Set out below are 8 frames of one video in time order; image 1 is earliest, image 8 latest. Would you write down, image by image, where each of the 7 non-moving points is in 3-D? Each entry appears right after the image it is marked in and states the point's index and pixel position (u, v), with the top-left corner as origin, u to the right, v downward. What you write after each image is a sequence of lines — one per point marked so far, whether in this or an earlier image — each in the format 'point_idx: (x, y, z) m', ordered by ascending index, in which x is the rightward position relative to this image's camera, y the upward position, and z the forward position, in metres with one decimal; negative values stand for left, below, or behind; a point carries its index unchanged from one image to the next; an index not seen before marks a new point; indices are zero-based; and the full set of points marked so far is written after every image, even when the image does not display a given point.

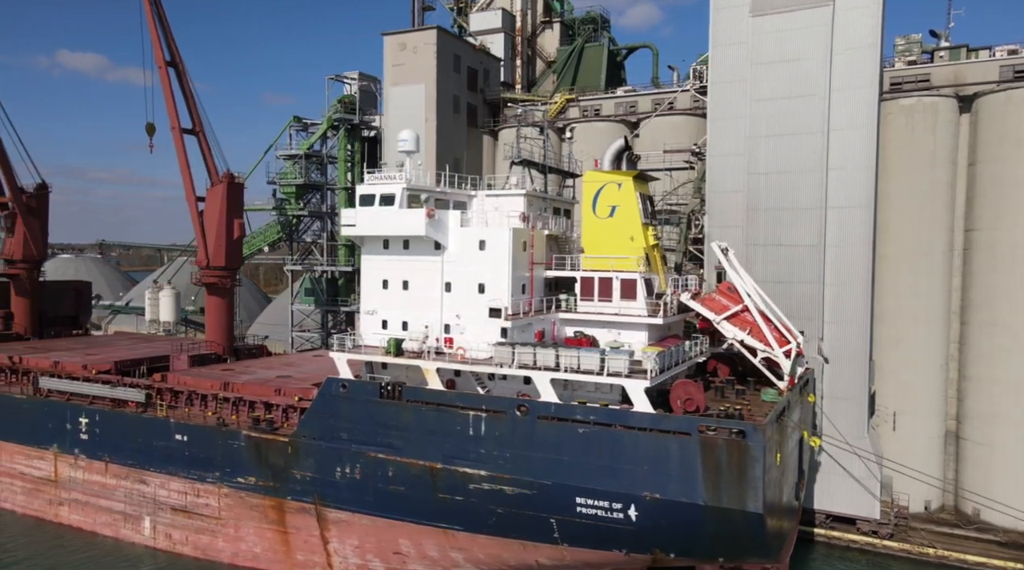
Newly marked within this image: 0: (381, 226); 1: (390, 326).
0: (-2.4, +1.1, +16.0) m
1: (-2.4, -0.8, +16.5) m
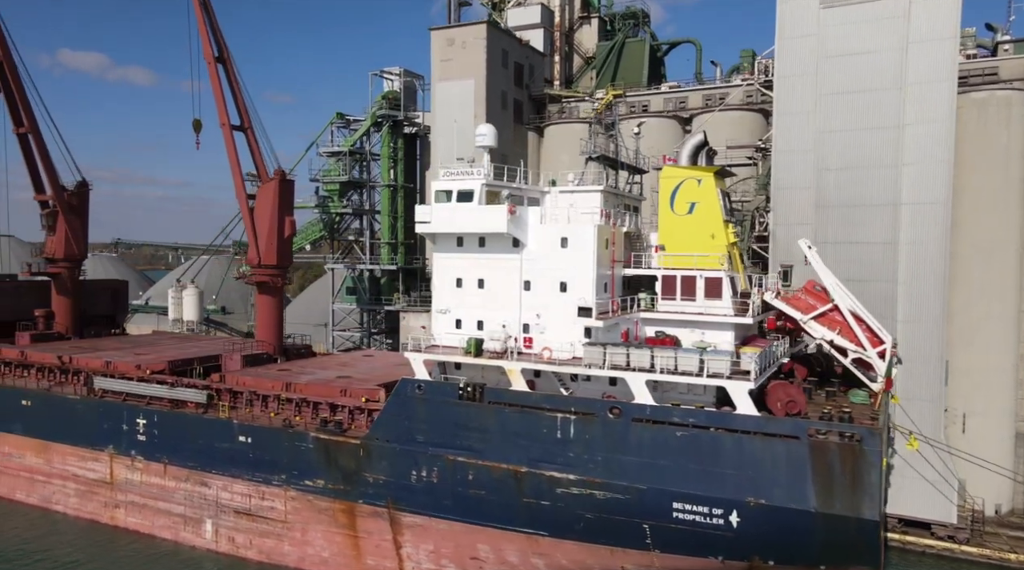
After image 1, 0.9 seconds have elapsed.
0: (-1.0, +1.1, +15.6) m
1: (-0.9, -0.8, +16.1) m
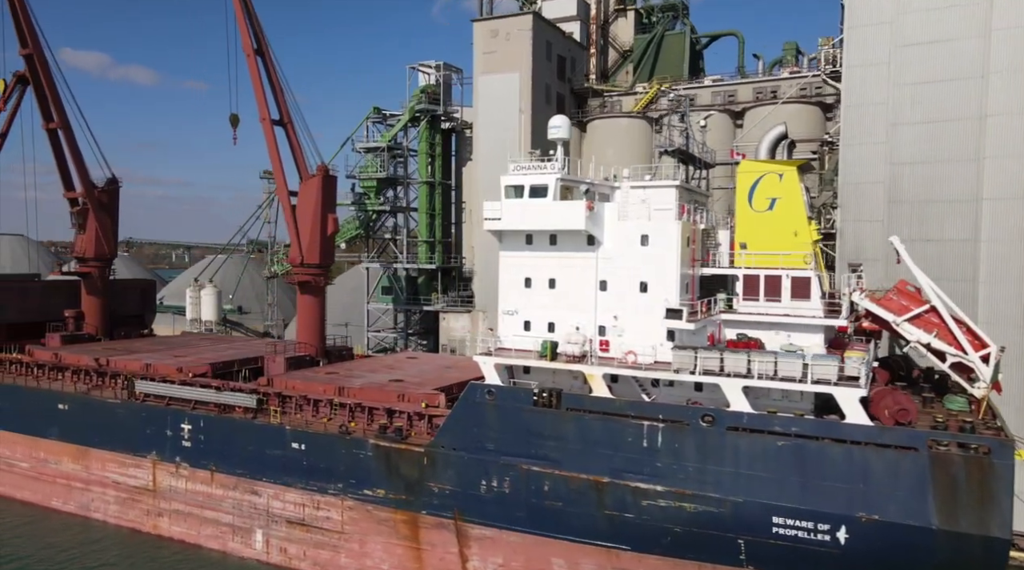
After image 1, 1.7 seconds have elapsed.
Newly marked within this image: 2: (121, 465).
0: (+0.3, +1.1, +14.8) m
1: (+0.4, -0.8, +15.3) m
2: (-9.3, -4.3, +20.1) m
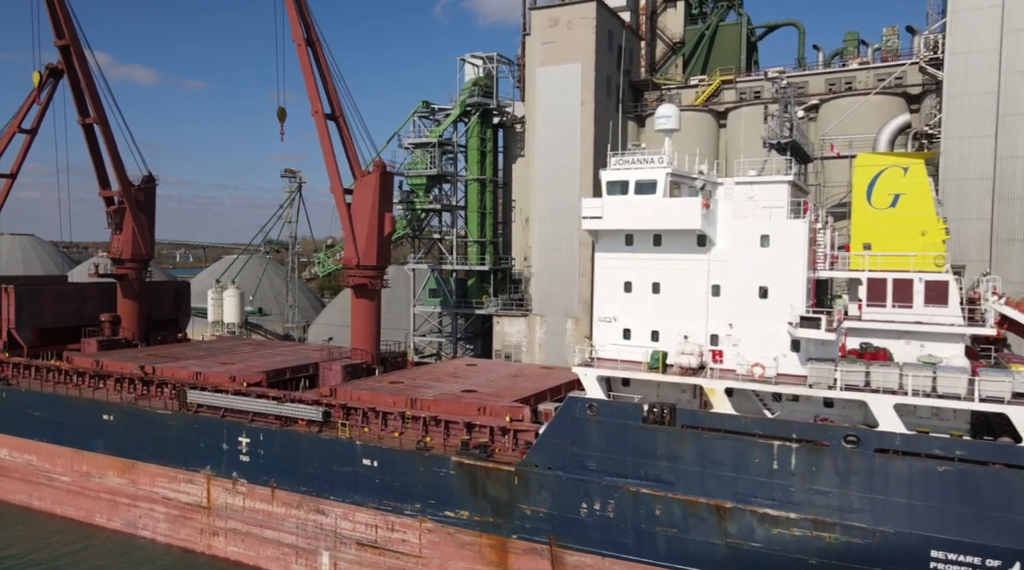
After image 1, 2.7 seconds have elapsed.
0: (+2.0, +1.1, +13.6) m
1: (+2.1, -0.8, +14.1) m
2: (-7.6, -4.3, +18.9) m
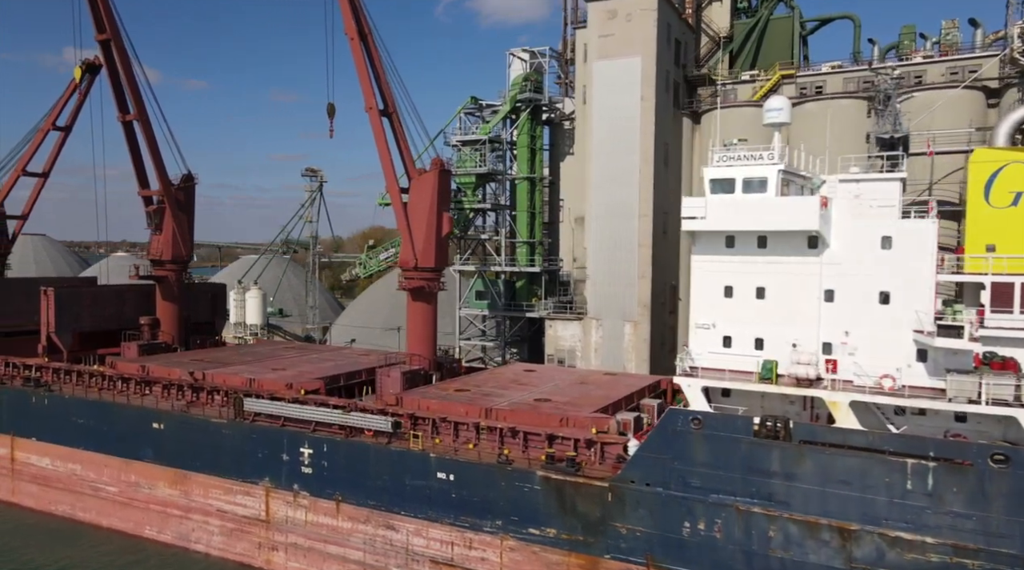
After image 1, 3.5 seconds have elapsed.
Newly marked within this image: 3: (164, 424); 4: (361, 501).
0: (+3.4, +1.0, +12.7) m
1: (+3.5, -0.9, +13.2) m
2: (-6.1, -4.4, +18.1) m
3: (-7.8, -3.1, +19.1) m
4: (-2.9, -4.1, +16.2) m
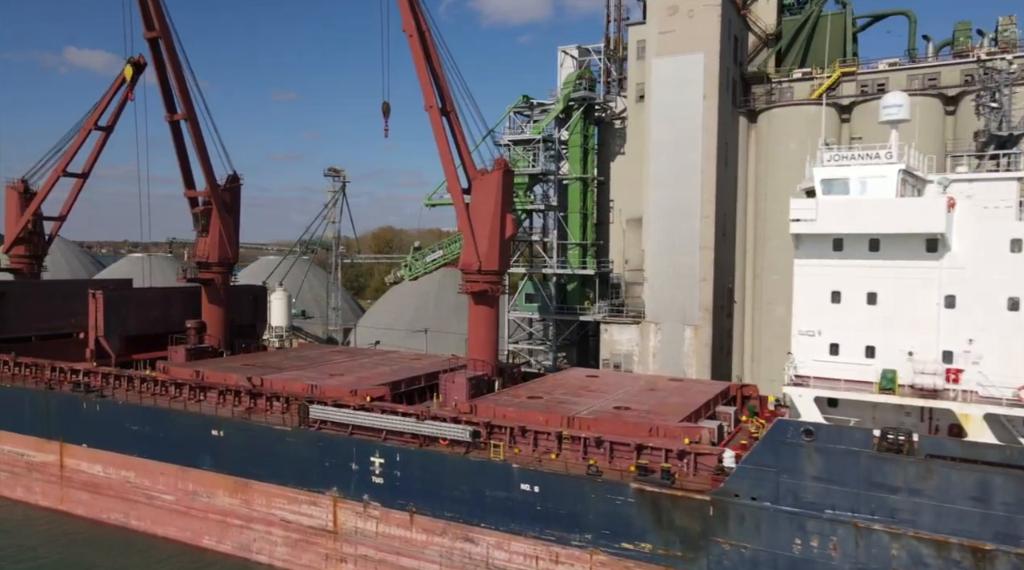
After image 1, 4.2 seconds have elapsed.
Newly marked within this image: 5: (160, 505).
0: (+4.9, +0.9, +12.1) m
1: (+5.0, -1.0, +12.6) m
2: (-4.6, -4.5, +17.6) m
3: (-6.3, -3.2, +18.6) m
4: (-1.4, -4.2, +15.7) m
5: (-8.2, -5.1, +19.8) m
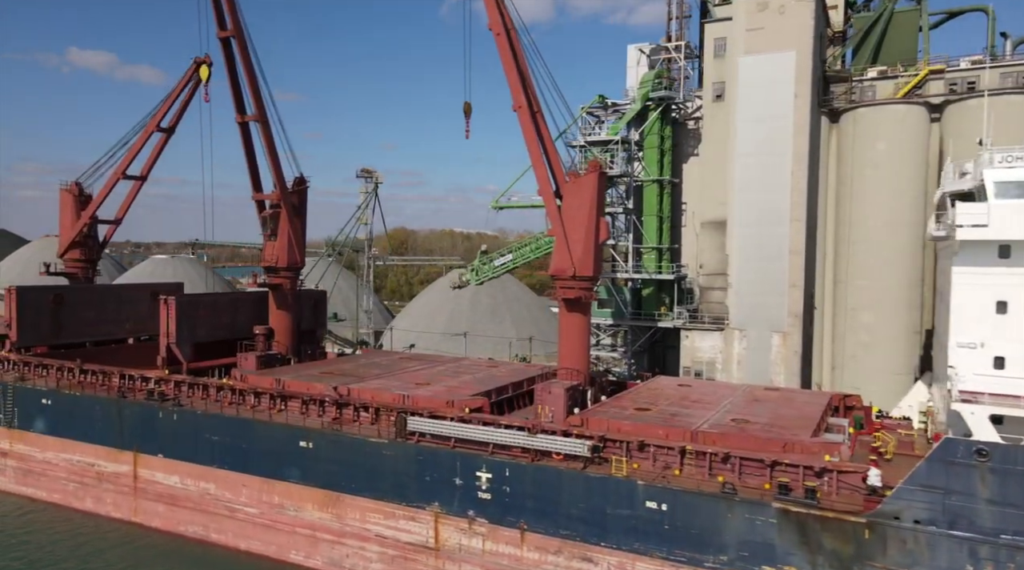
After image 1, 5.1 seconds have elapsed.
0: (+6.9, +0.8, +11.4) m
1: (+7.1, -1.1, +11.9) m
2: (-2.5, -4.6, +16.9) m
3: (-4.2, -3.3, +18.0) m
4: (+0.7, -4.3, +15.0) m
5: (-6.1, -5.3, +19.2) m
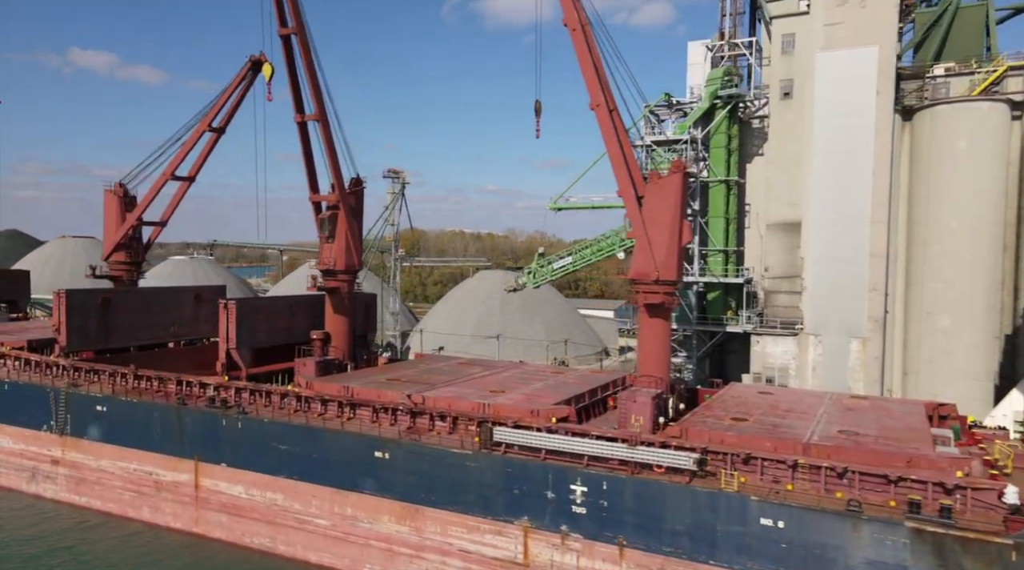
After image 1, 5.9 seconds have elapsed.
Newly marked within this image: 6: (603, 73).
0: (+8.6, +0.7, +10.7) m
1: (+8.7, -1.2, +11.1) m
2: (-0.7, -4.7, +16.3) m
3: (-2.5, -3.4, +17.3) m
4: (+2.4, -4.4, +14.3) m
5: (-4.4, -5.3, +18.5) m
6: (+2.1, +4.8, +19.5) m
